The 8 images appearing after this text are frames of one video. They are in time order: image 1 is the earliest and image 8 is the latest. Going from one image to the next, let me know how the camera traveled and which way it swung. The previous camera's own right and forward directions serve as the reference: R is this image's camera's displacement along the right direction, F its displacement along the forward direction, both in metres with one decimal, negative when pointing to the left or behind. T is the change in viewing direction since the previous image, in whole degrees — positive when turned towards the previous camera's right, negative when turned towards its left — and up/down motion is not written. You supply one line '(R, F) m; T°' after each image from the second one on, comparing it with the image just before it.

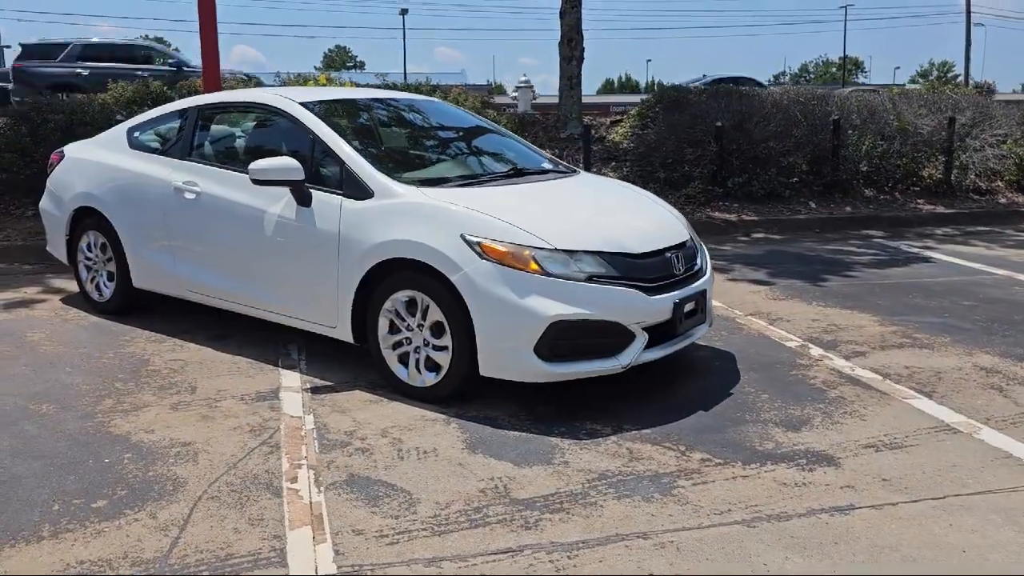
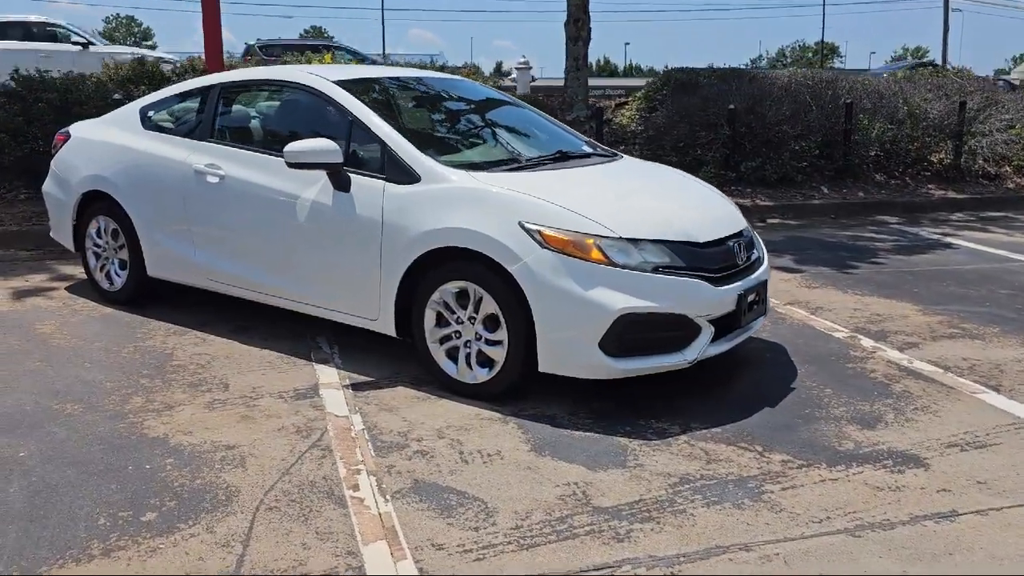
(-0.4, +0.3) m; +2°
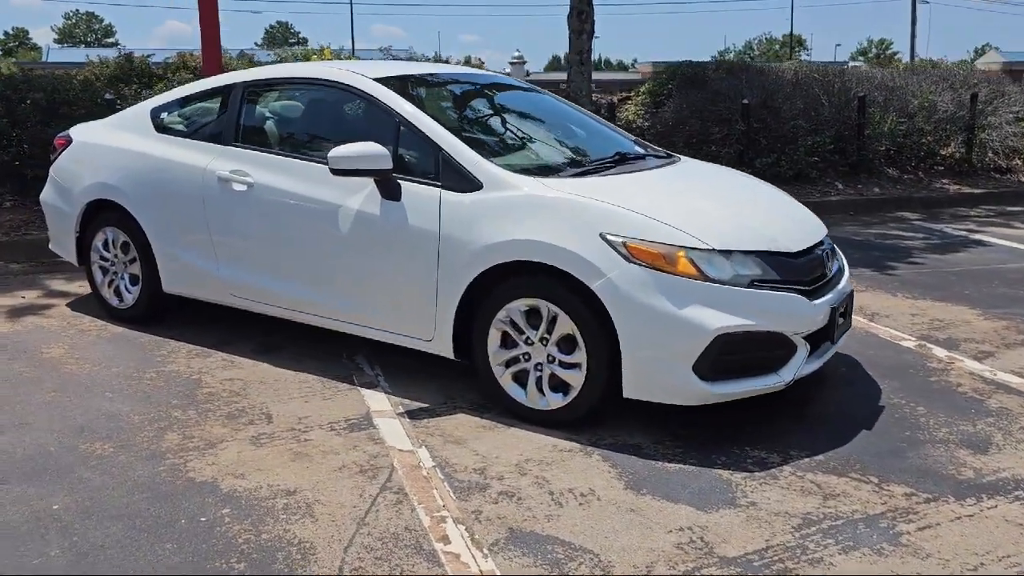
(-0.5, +0.4) m; +2°
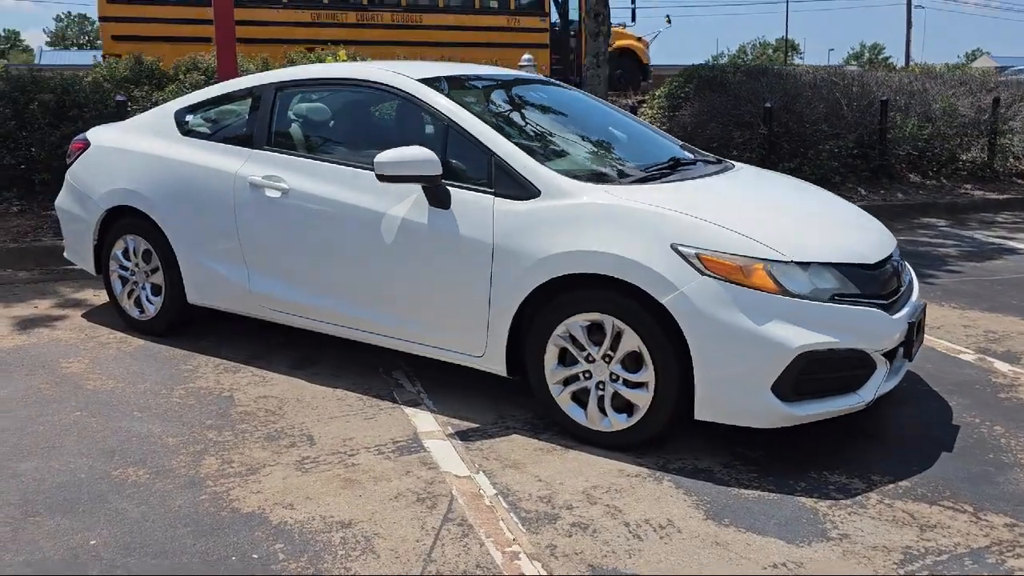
(-0.3, +0.3) m; +1°
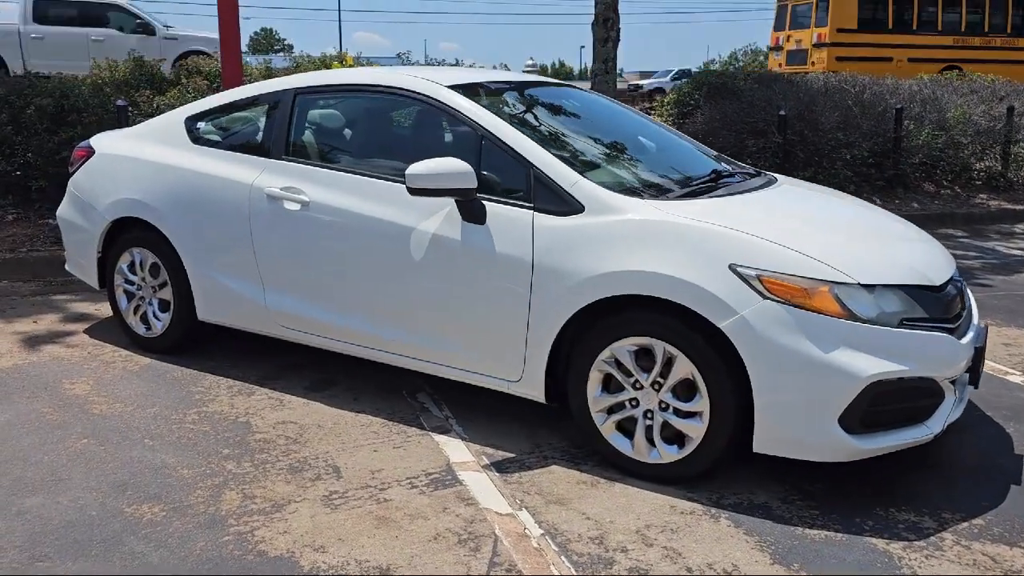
(-0.2, +0.3) m; +1°
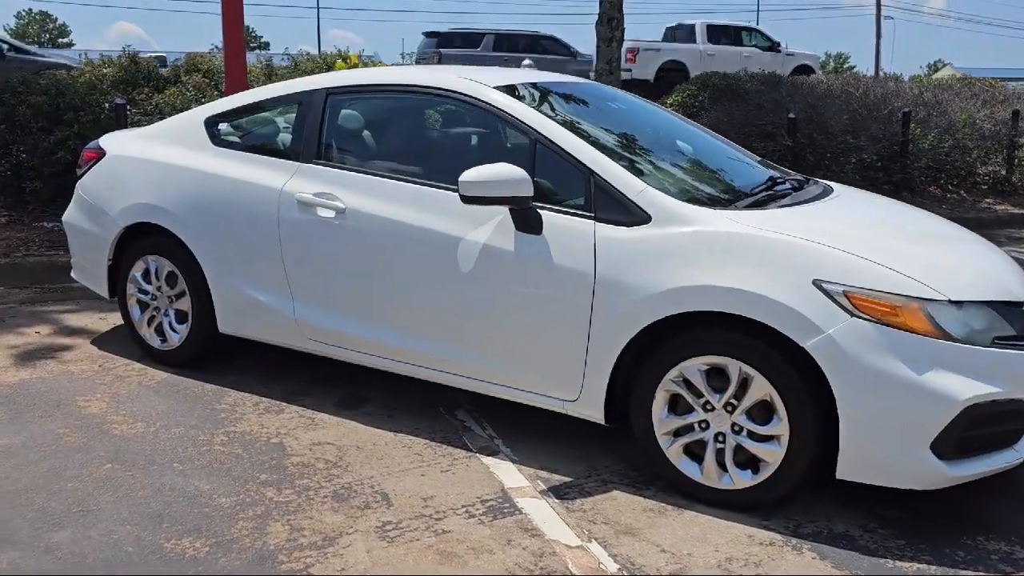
(-0.3, +0.2) m; +2°
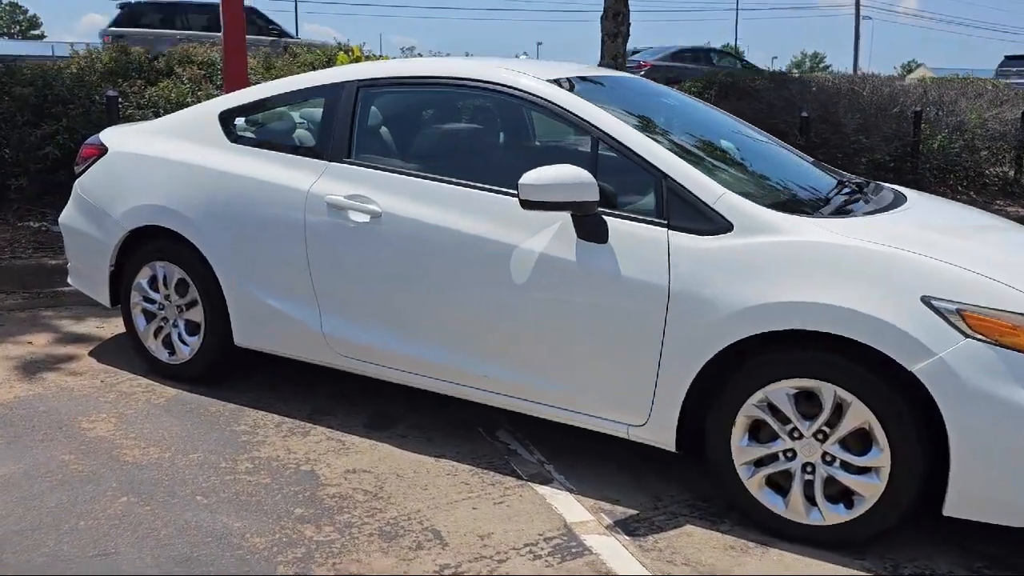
(-0.3, +0.4) m; +2°
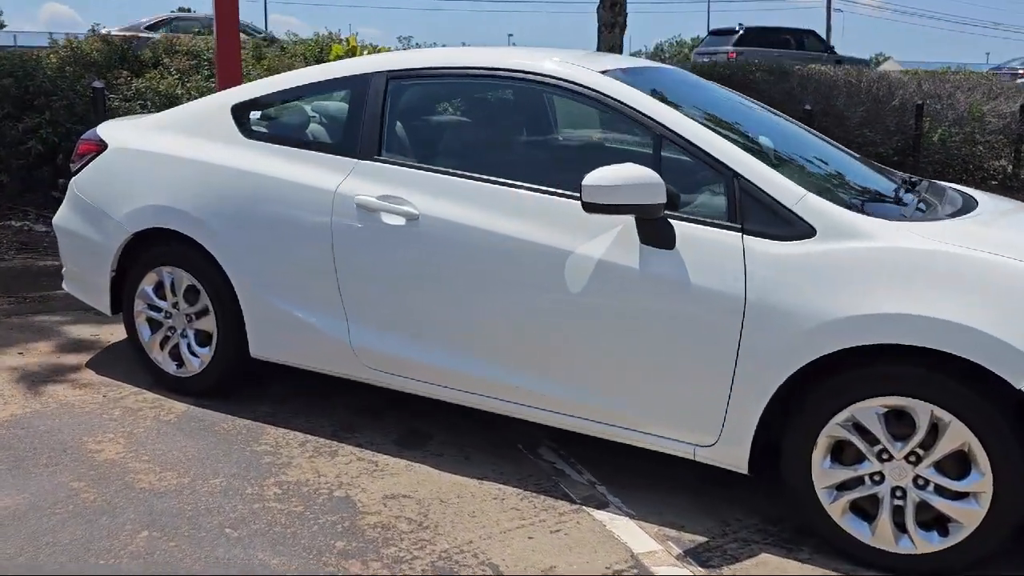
(-0.3, +0.3) m; +2°
